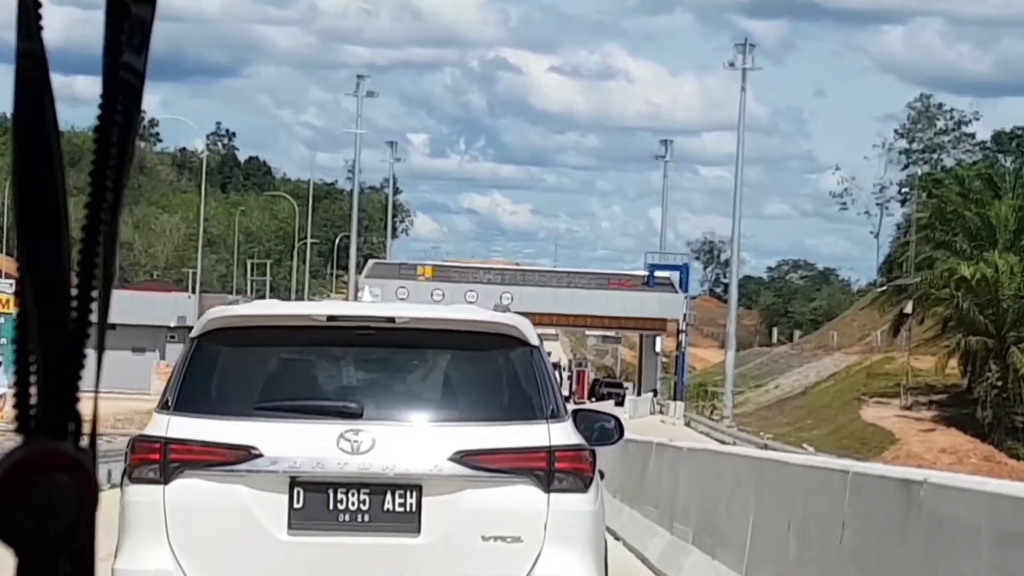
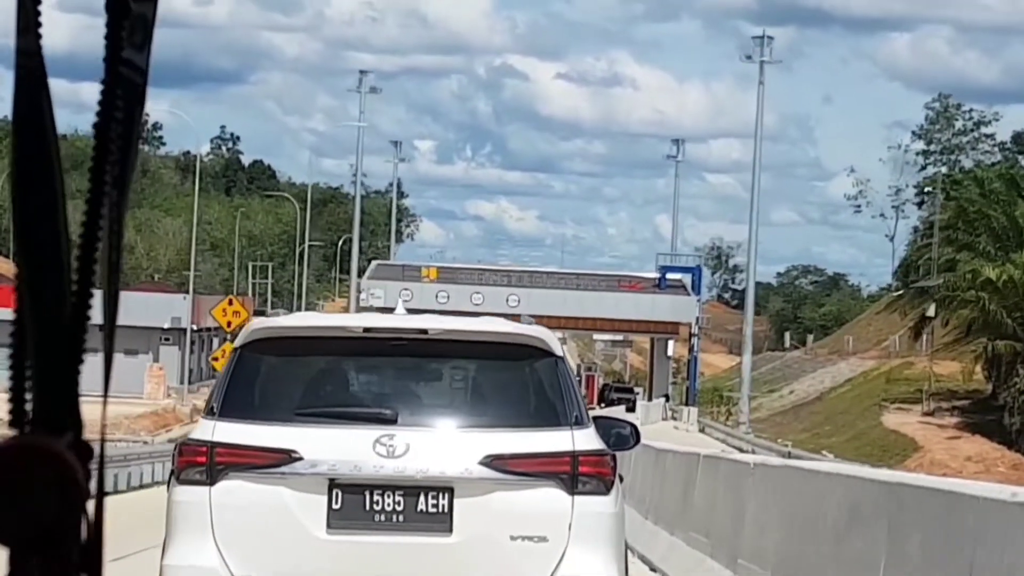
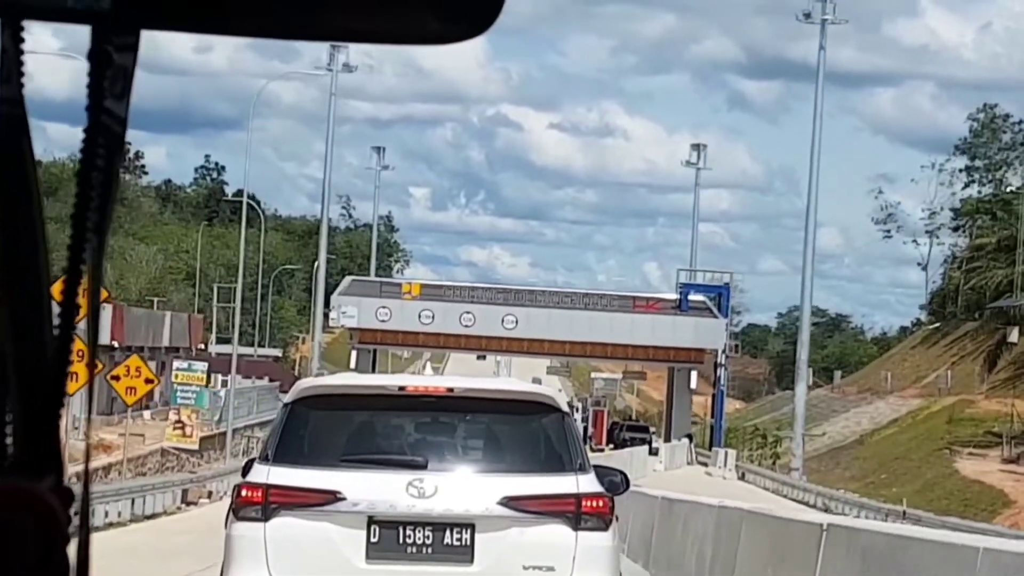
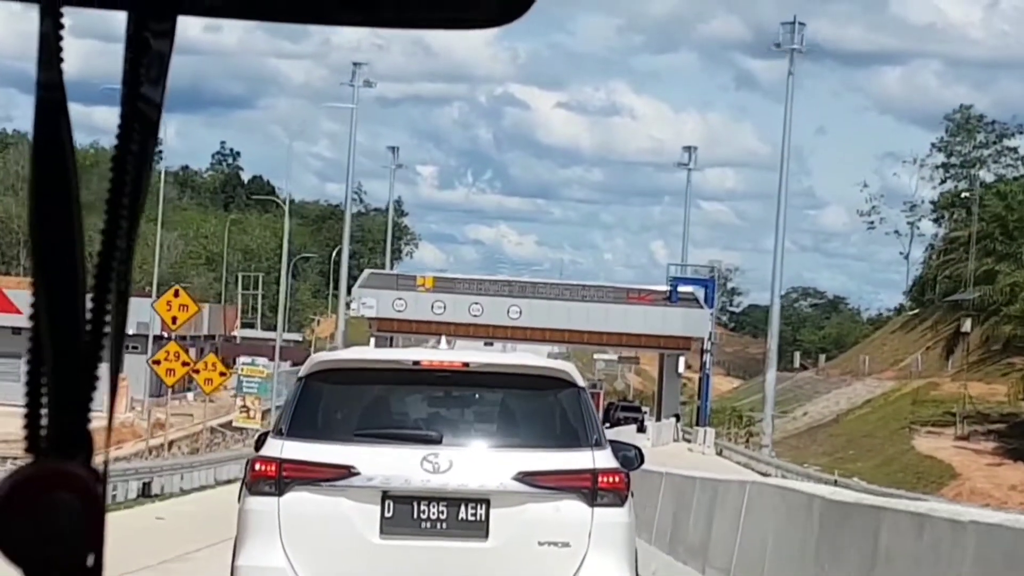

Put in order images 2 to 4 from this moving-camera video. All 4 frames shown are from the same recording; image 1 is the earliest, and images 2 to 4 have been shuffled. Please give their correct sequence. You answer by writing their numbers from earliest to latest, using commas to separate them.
2, 4, 3
